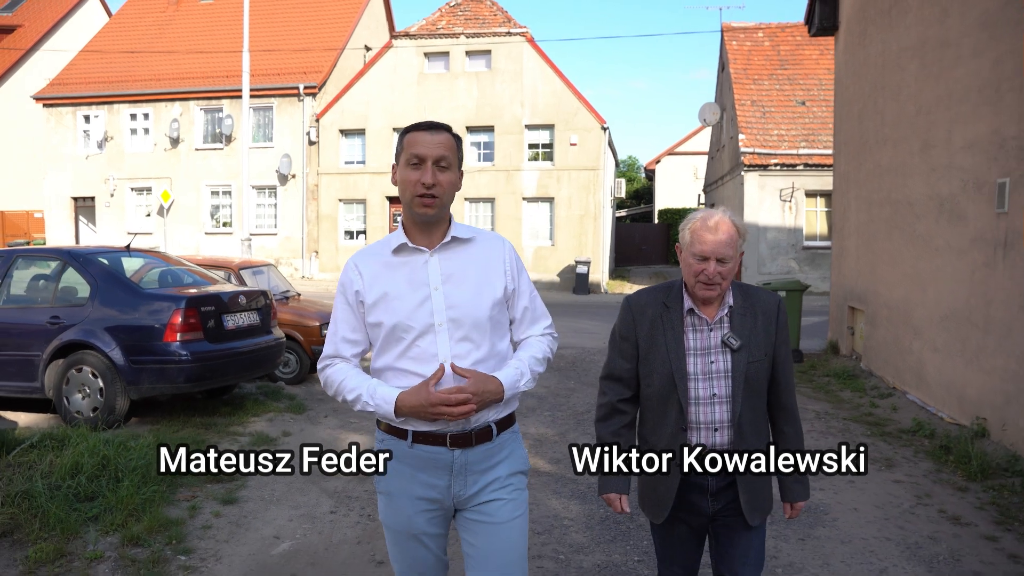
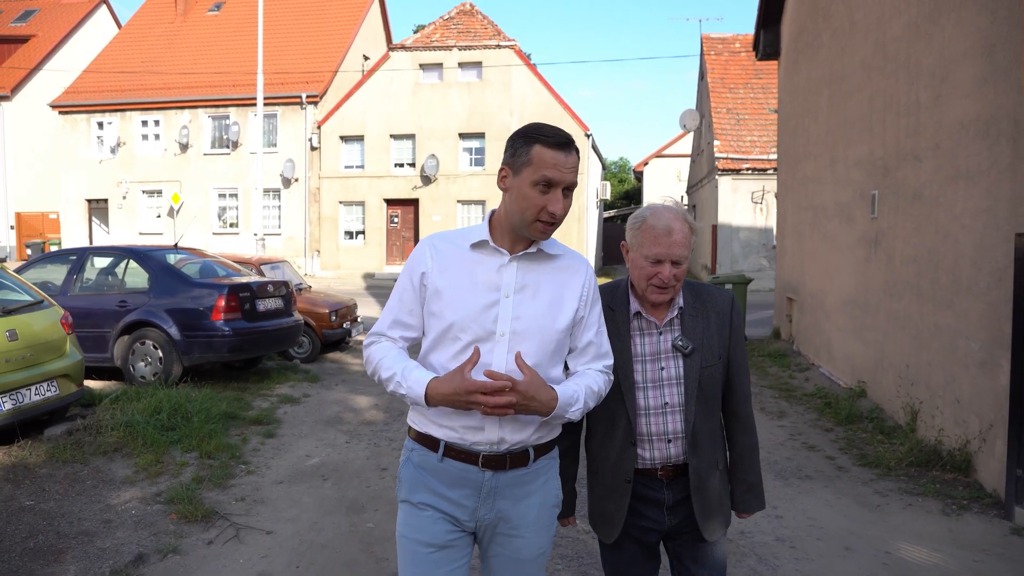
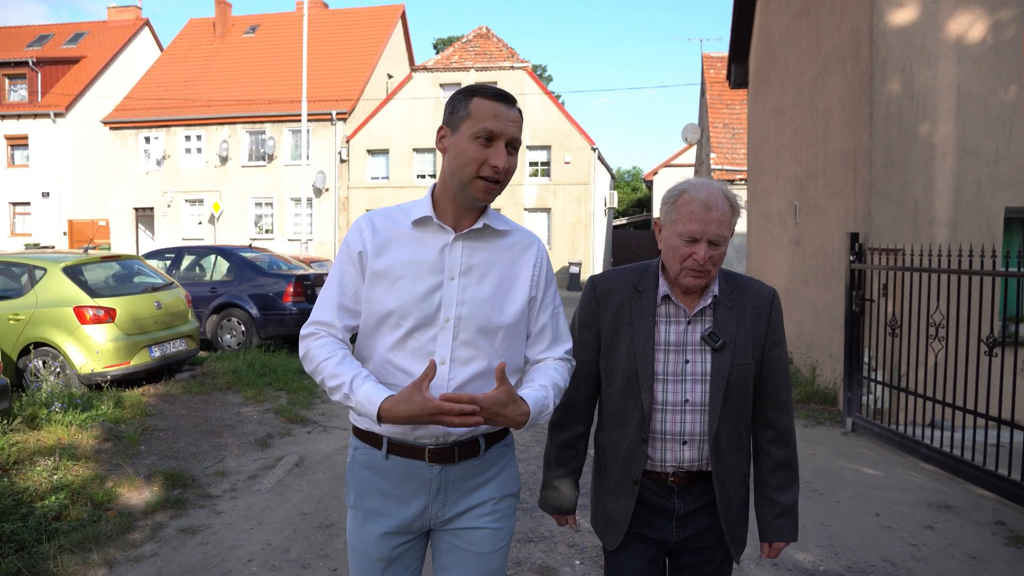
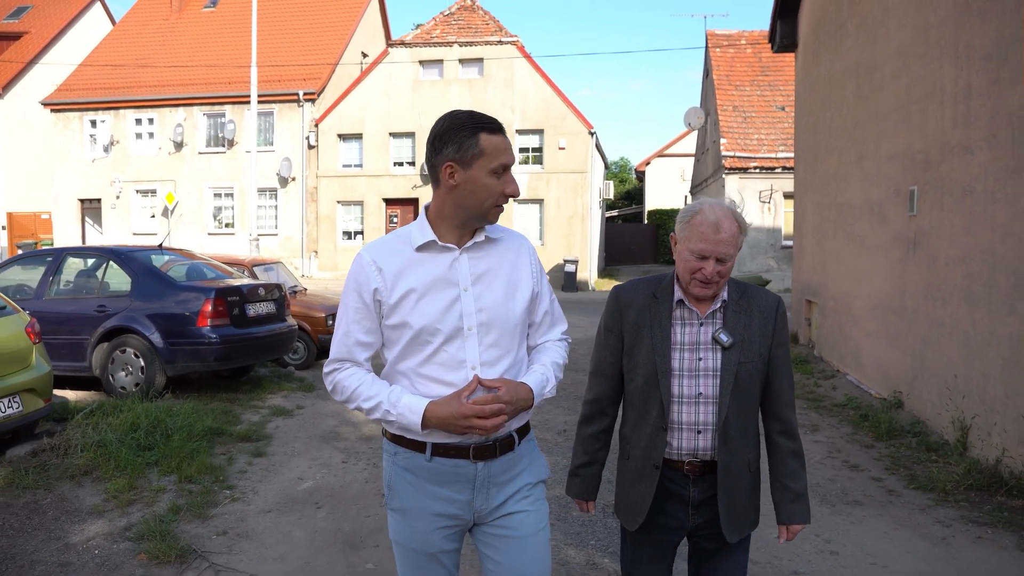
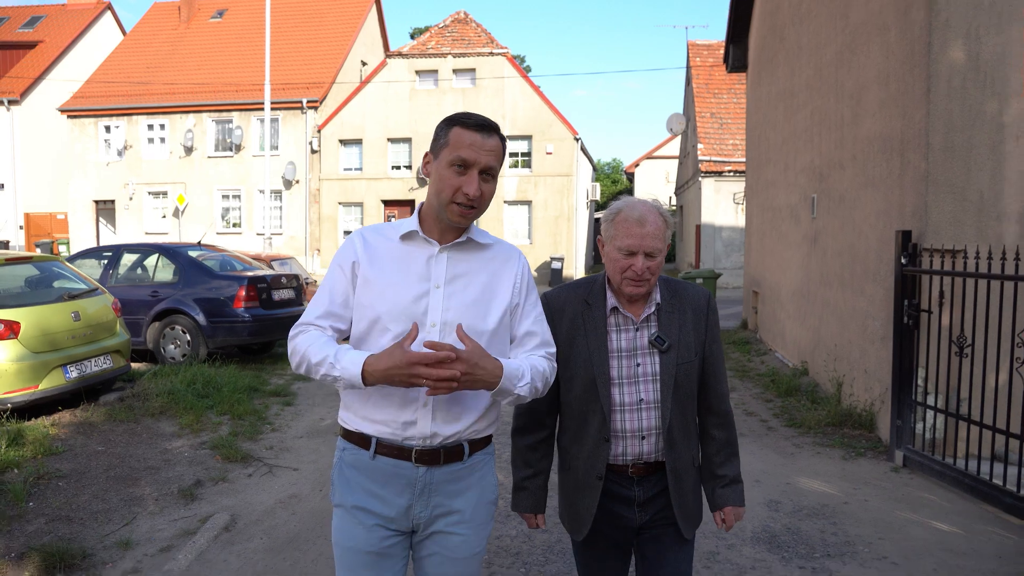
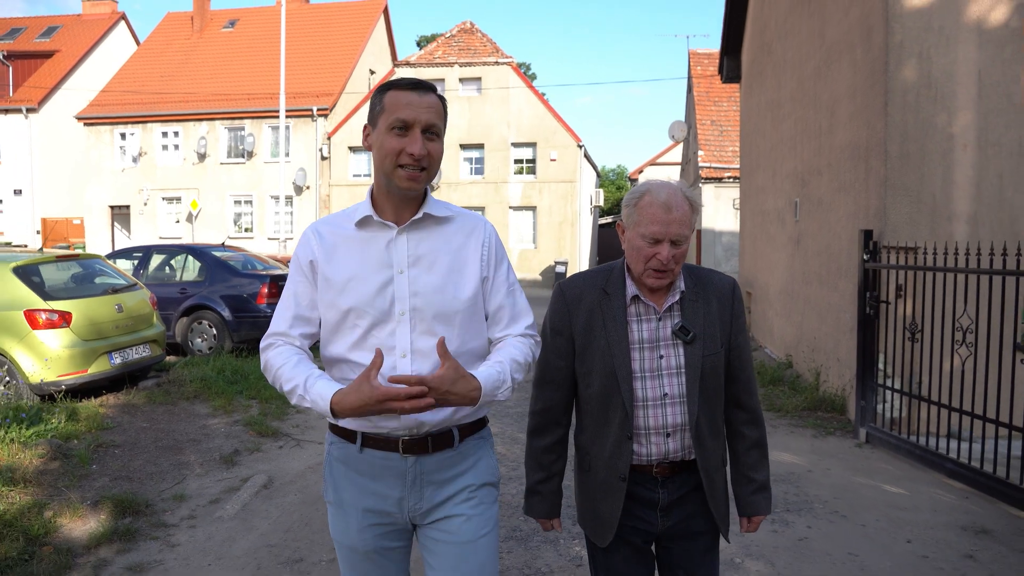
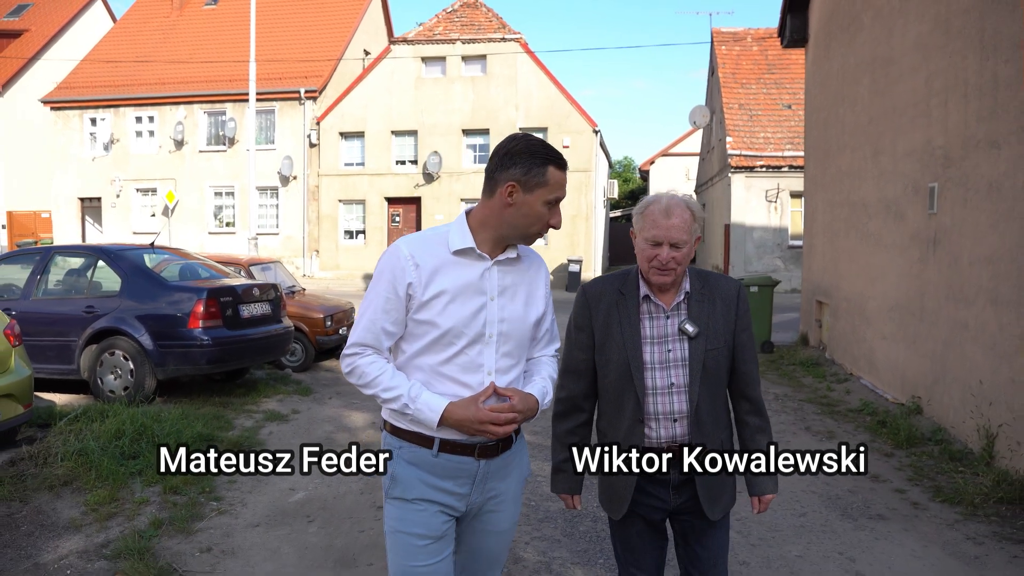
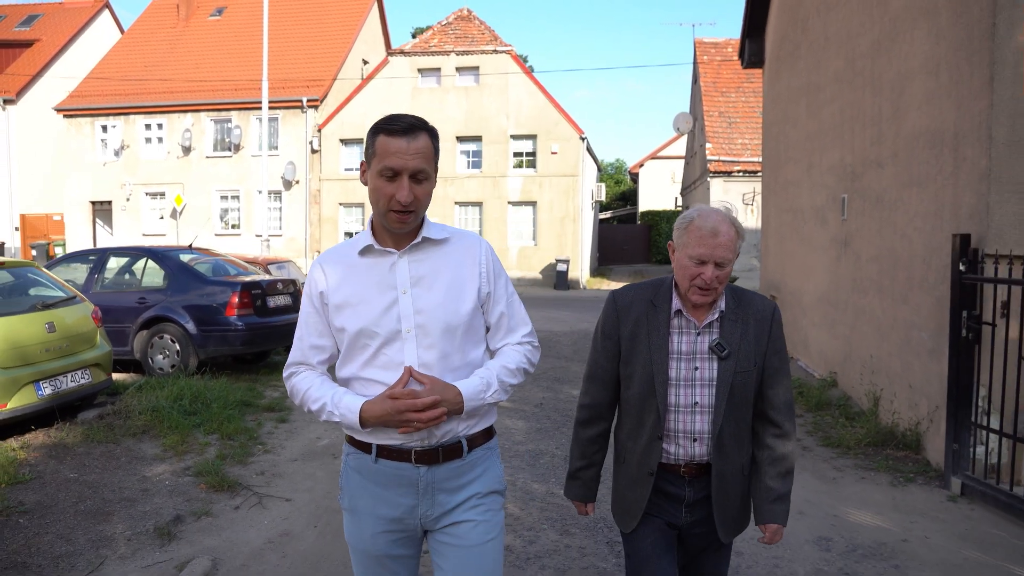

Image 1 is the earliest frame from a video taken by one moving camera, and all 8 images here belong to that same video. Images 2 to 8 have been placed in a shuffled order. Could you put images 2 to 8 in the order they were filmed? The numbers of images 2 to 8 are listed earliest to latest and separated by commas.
7, 4, 2, 8, 5, 6, 3
